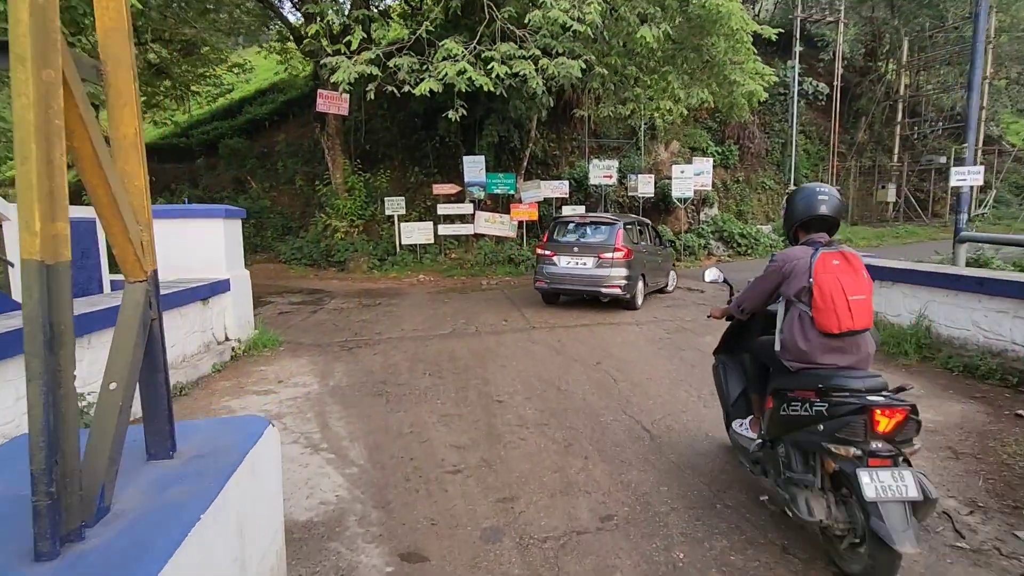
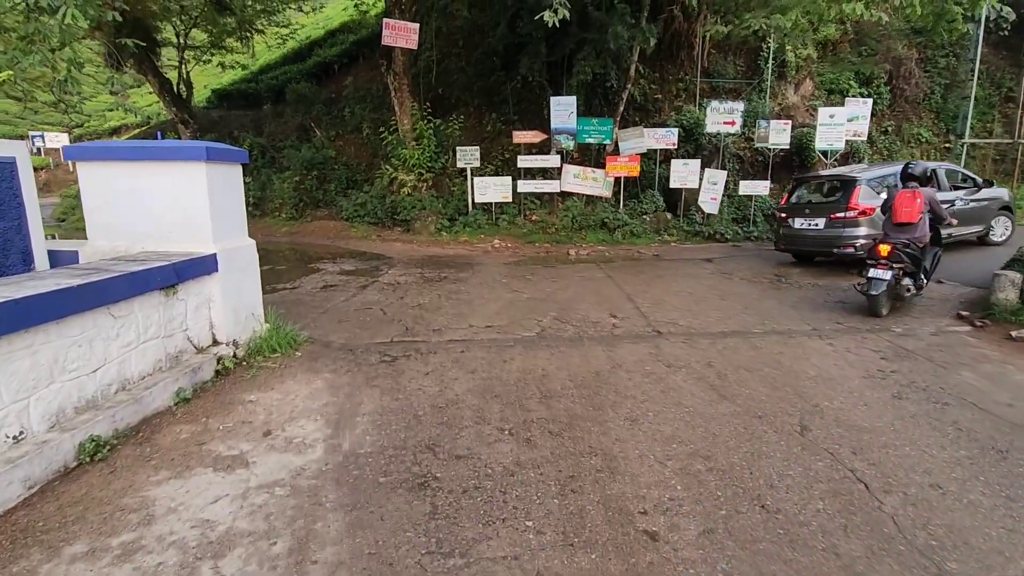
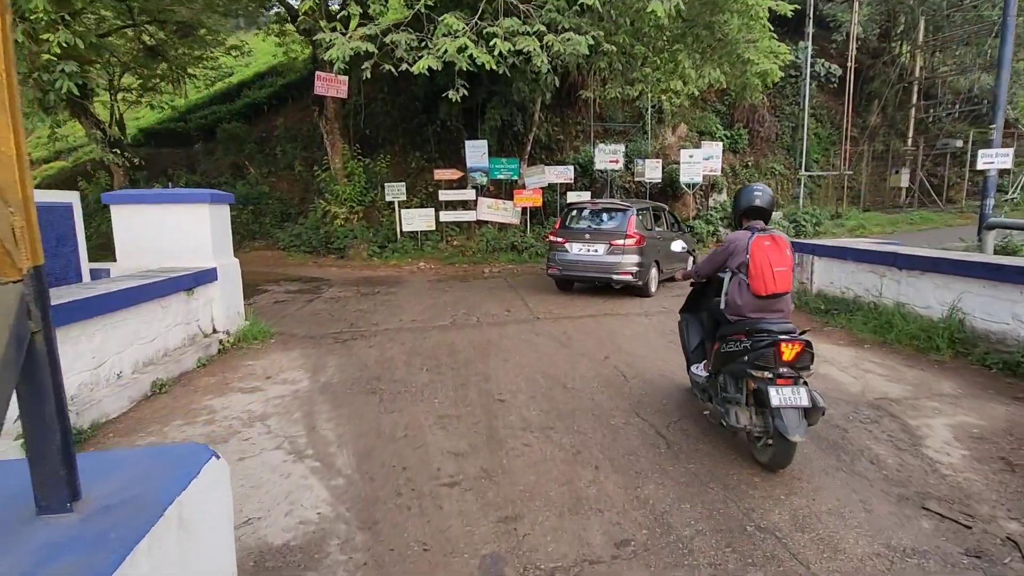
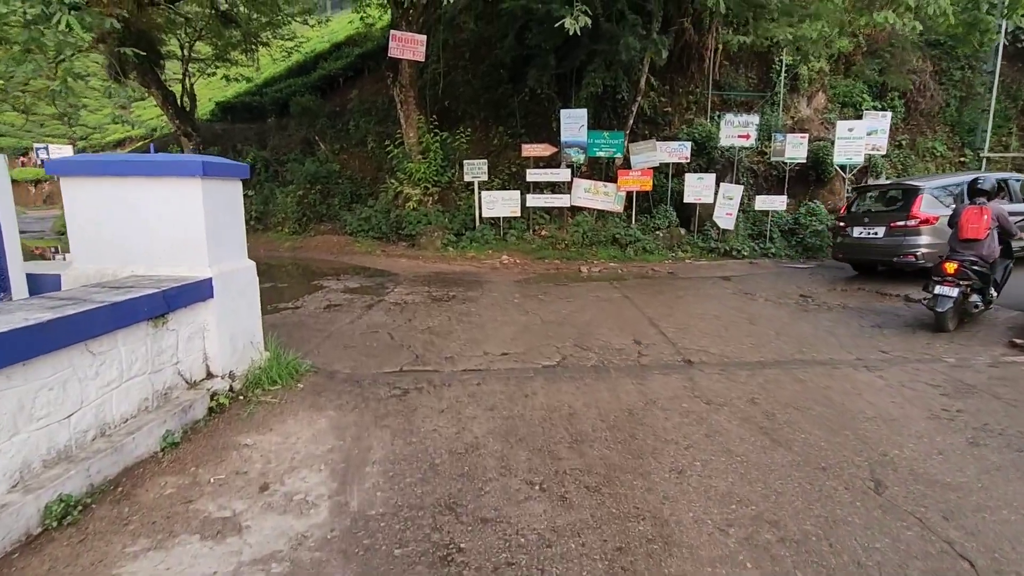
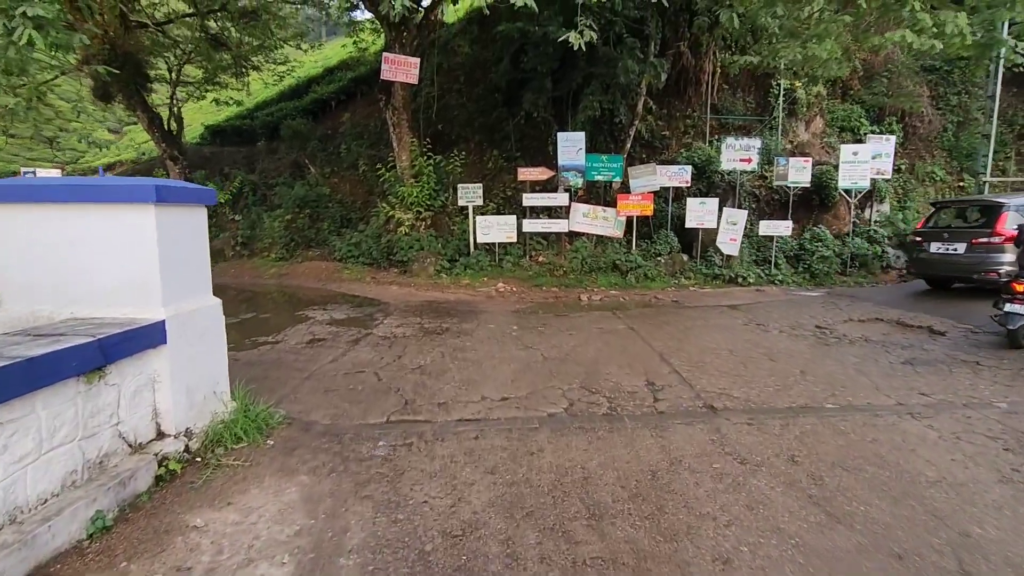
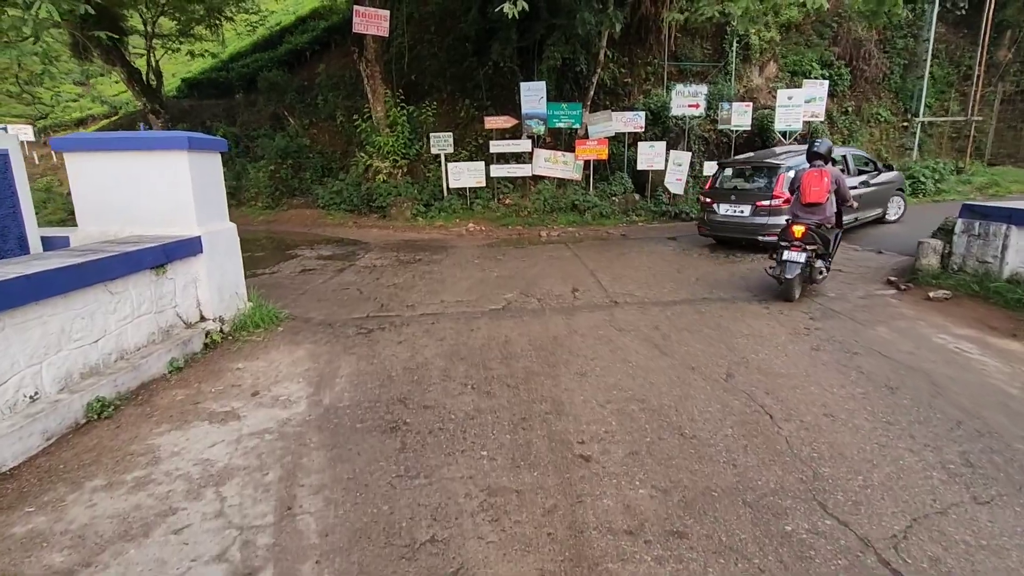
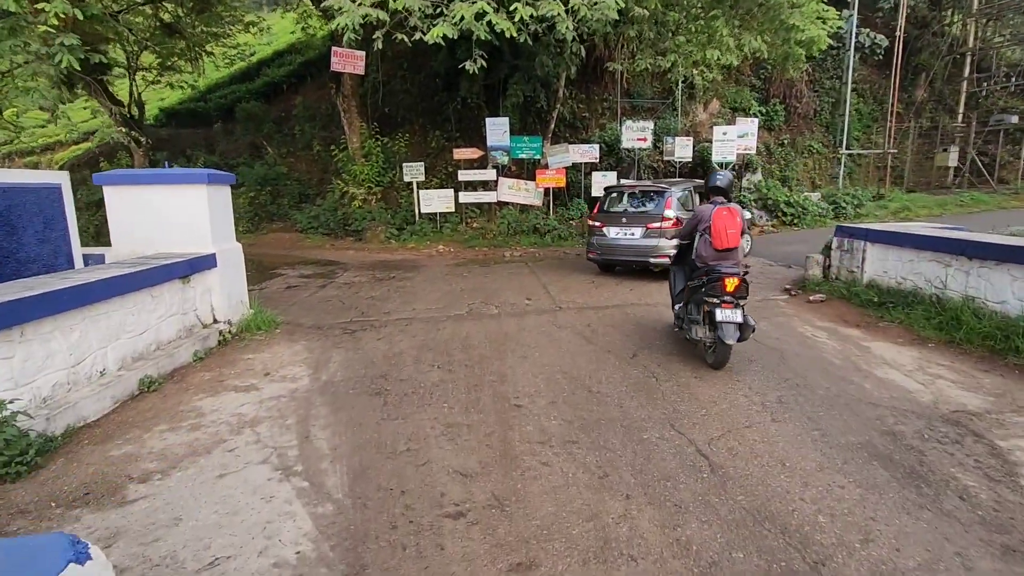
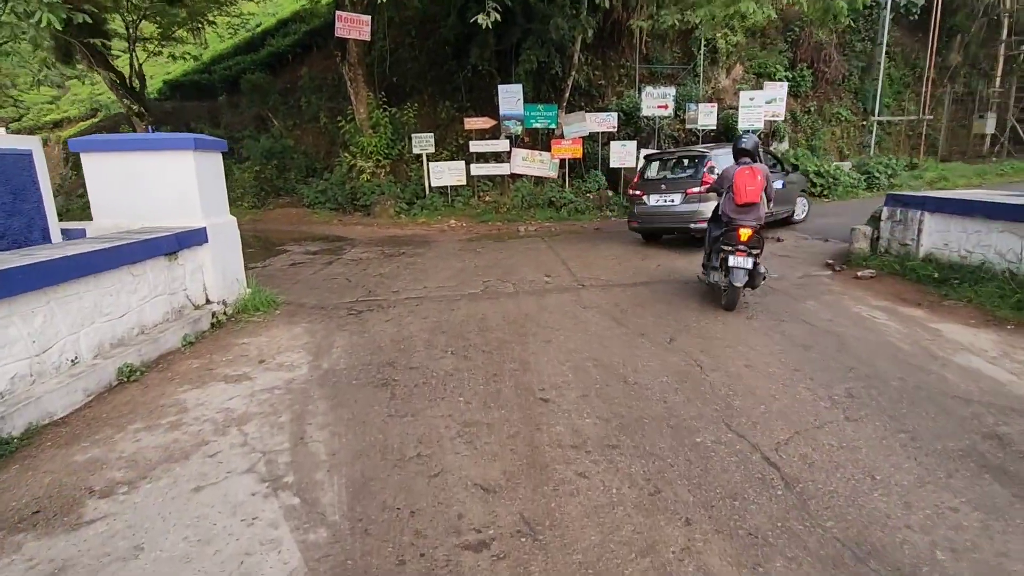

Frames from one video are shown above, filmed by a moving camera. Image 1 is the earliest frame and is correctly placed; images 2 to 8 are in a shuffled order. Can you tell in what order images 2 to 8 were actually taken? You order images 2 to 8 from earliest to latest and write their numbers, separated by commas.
3, 7, 8, 6, 2, 4, 5
